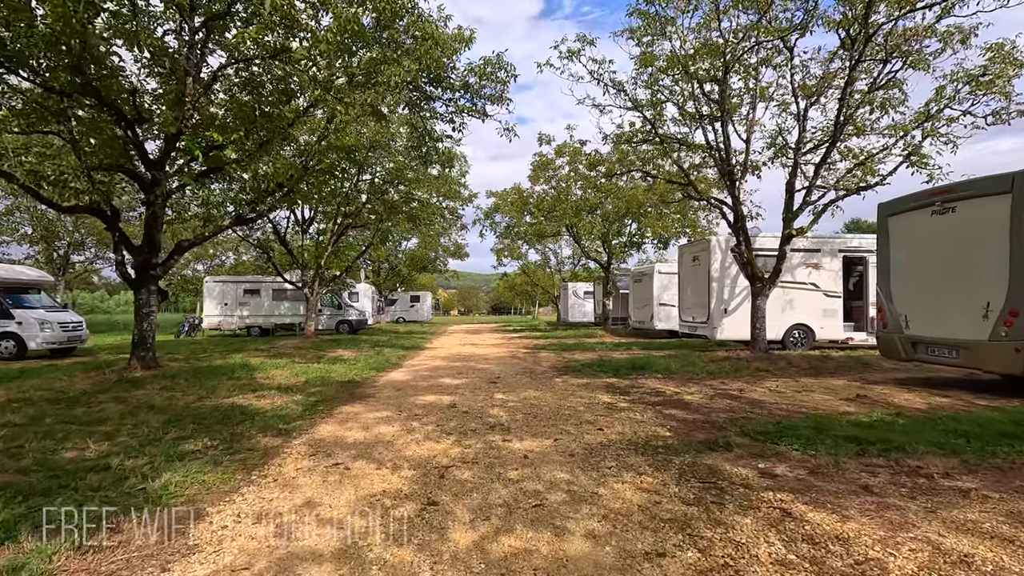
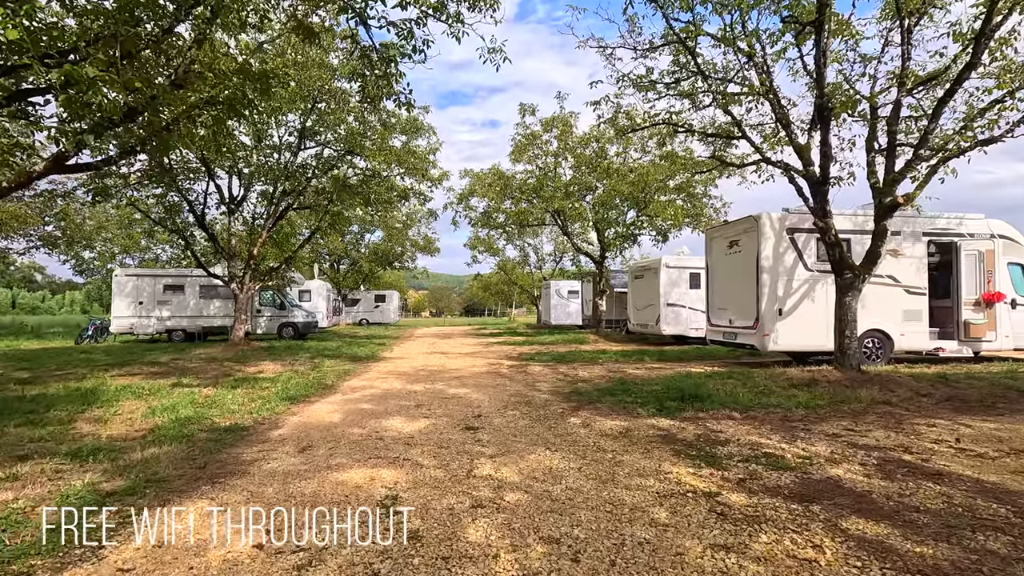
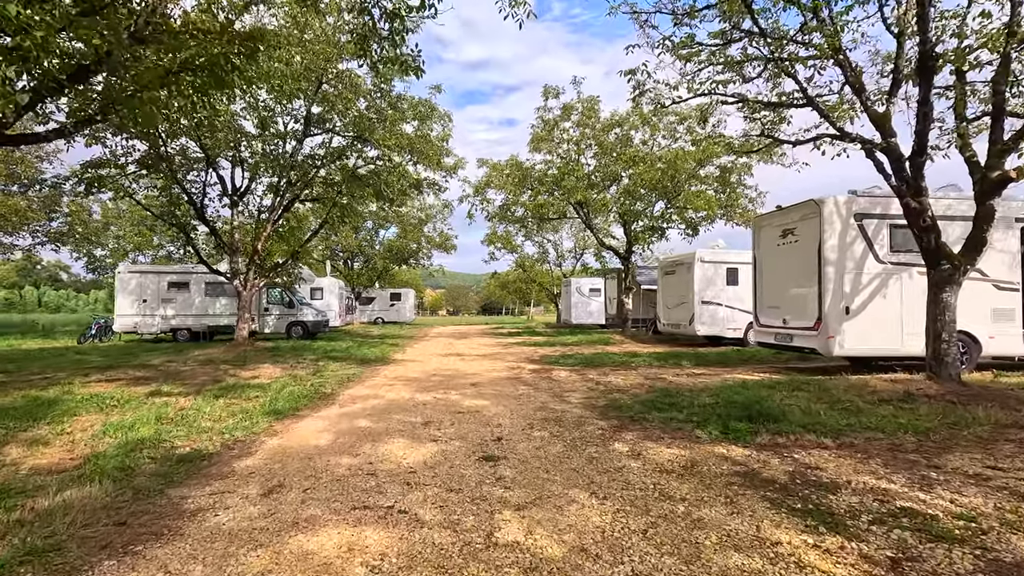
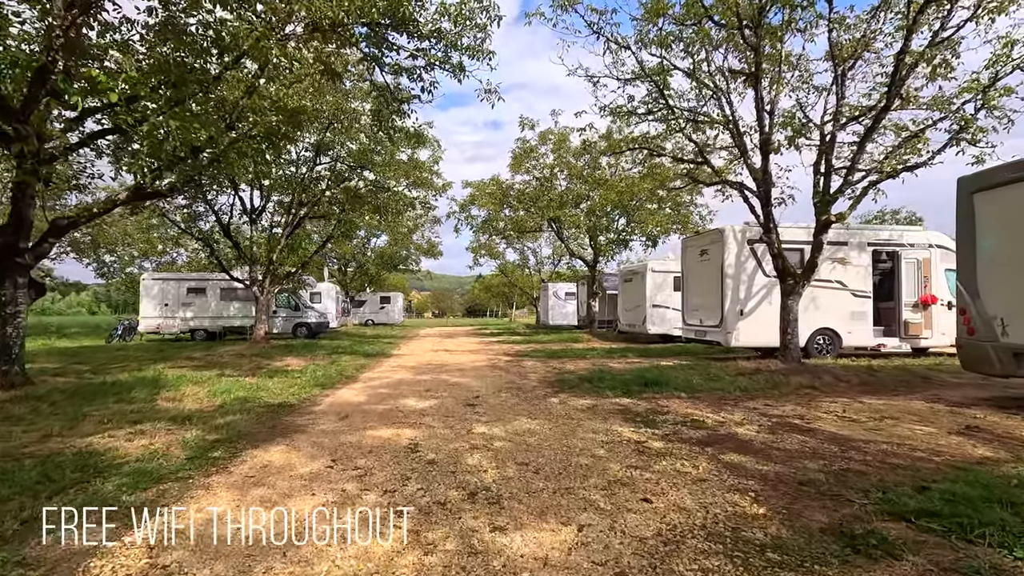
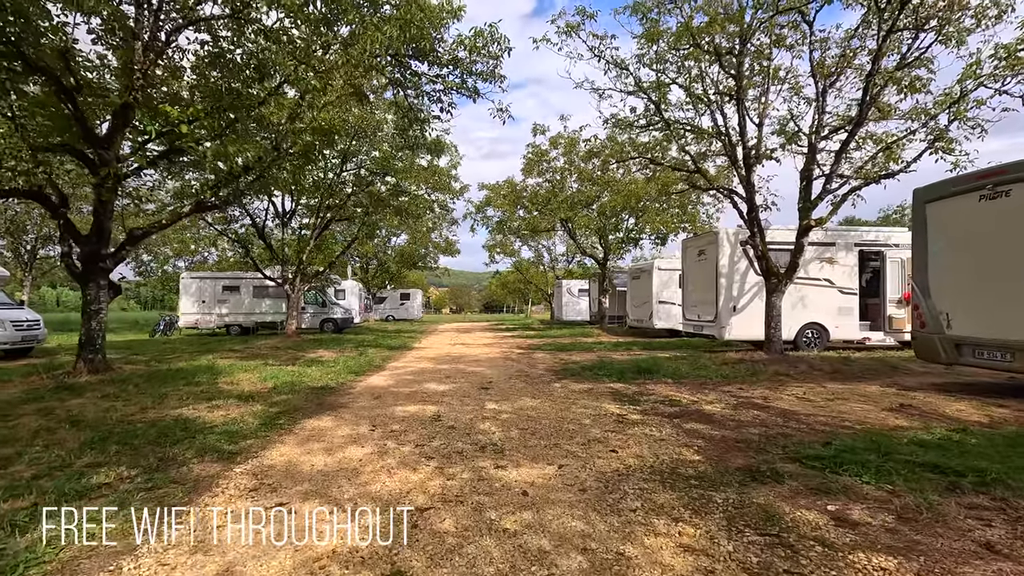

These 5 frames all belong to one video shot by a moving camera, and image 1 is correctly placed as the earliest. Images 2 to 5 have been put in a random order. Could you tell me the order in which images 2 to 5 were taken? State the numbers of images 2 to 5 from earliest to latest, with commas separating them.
5, 4, 2, 3
